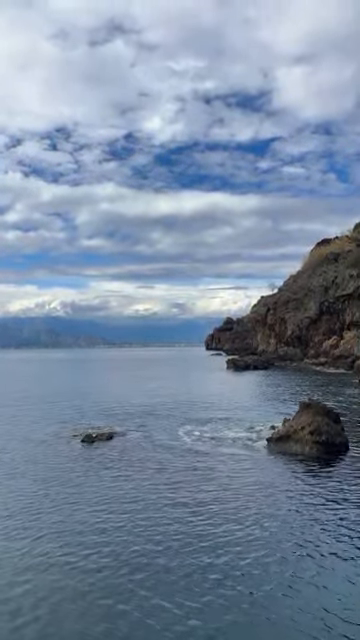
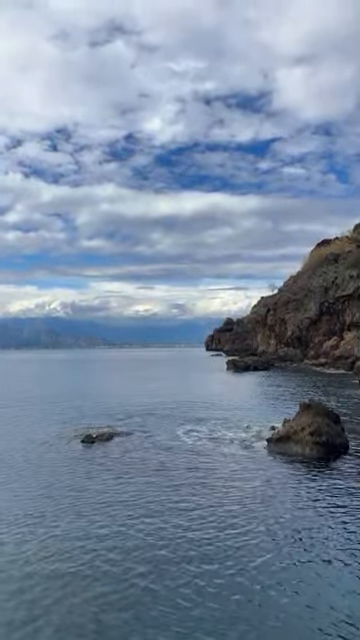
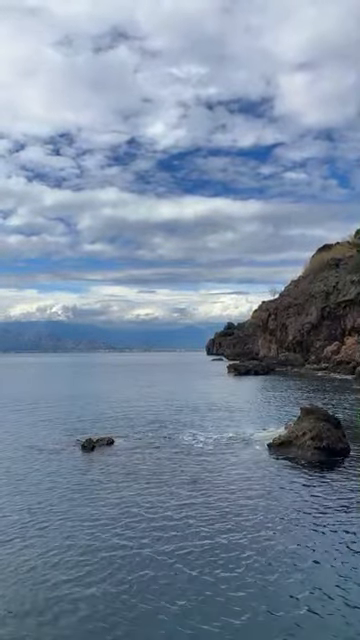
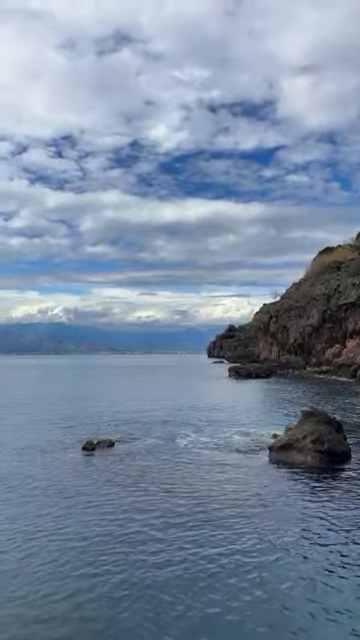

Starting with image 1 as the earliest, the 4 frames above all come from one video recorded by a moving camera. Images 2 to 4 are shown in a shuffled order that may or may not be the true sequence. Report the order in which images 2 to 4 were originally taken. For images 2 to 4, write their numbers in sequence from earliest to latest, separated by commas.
2, 3, 4
